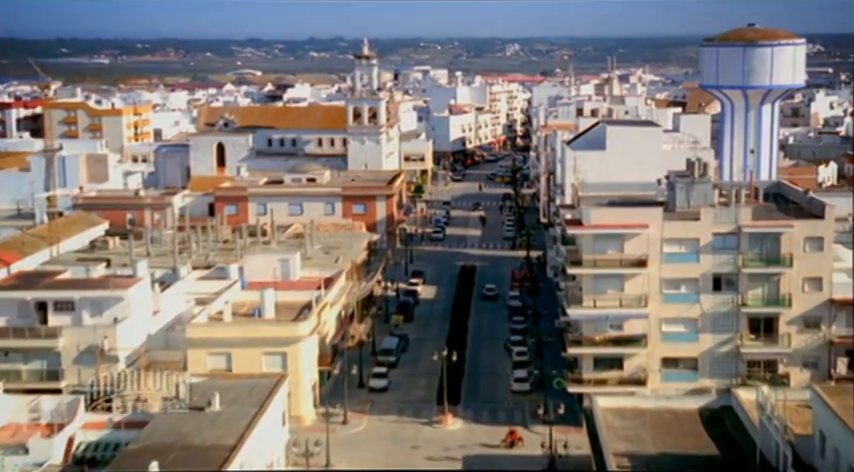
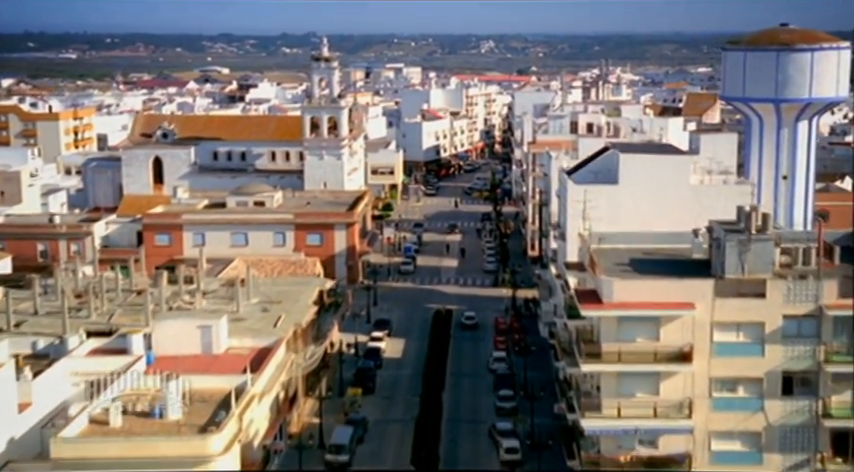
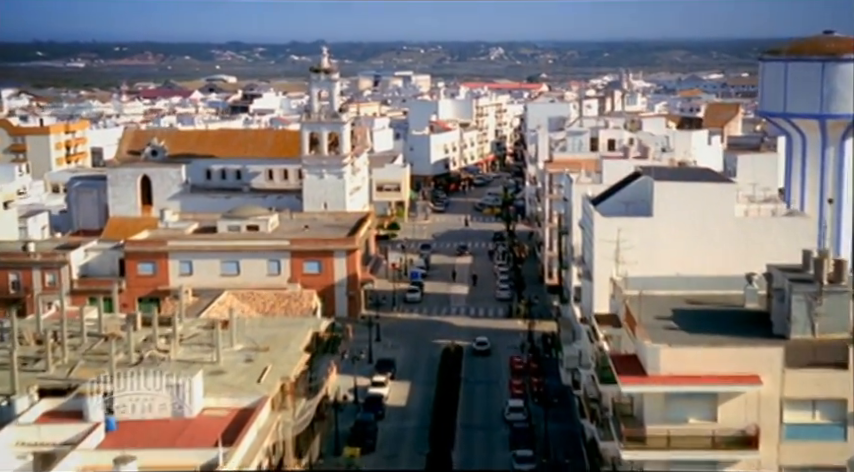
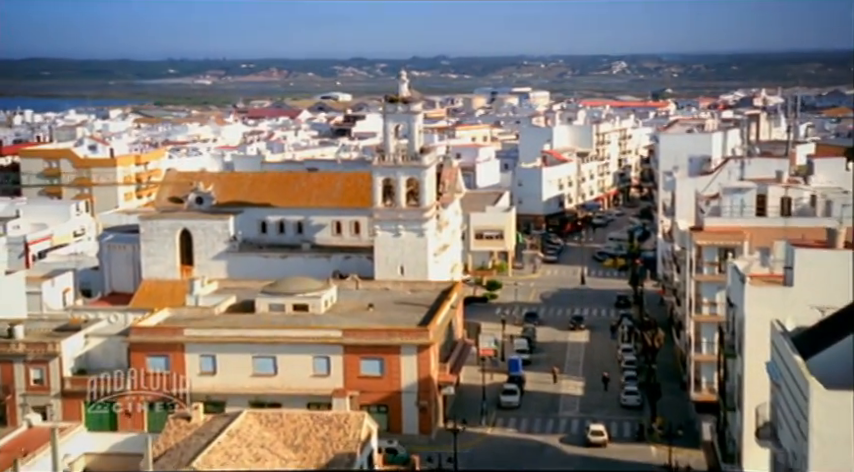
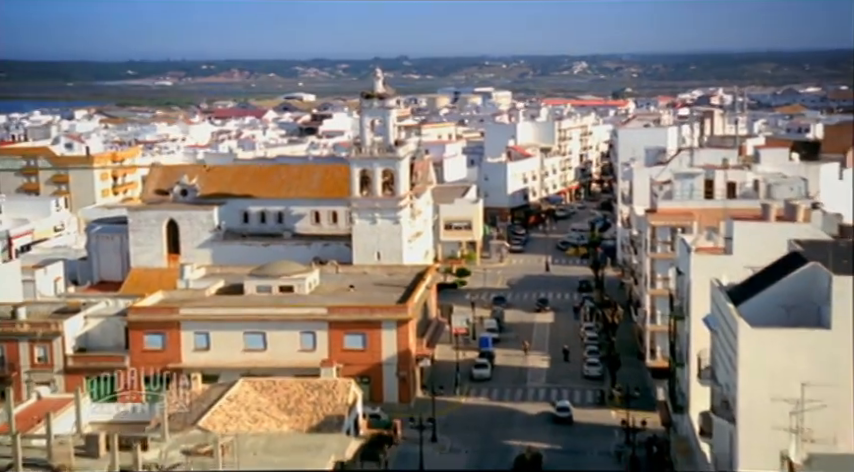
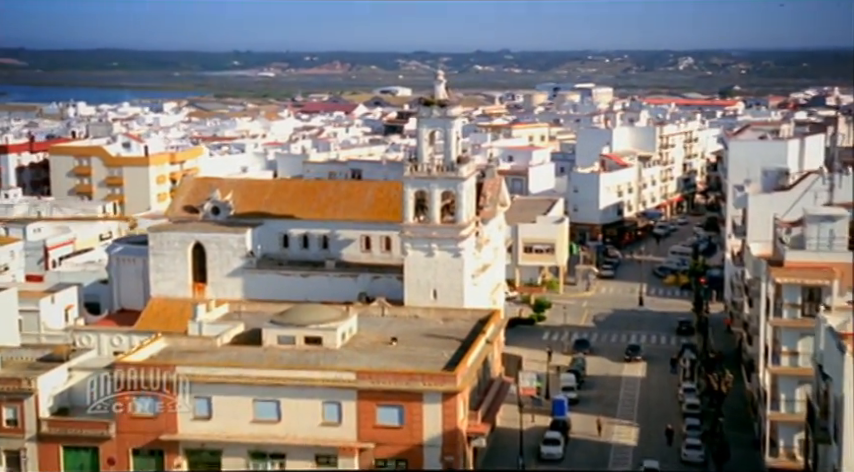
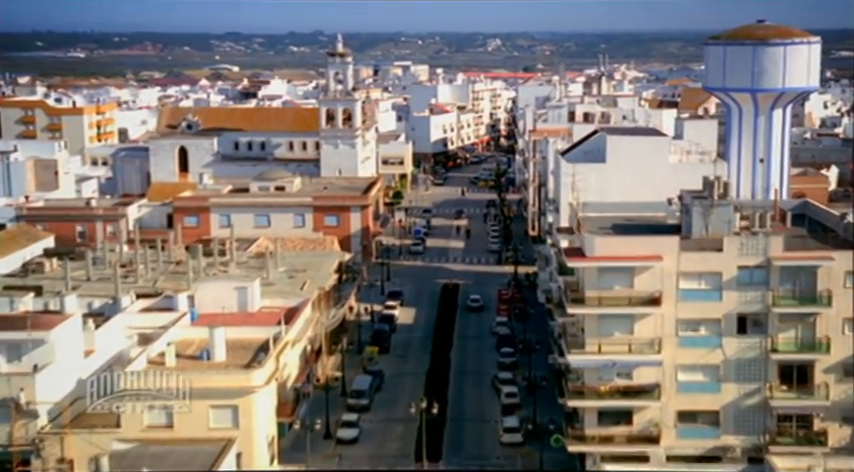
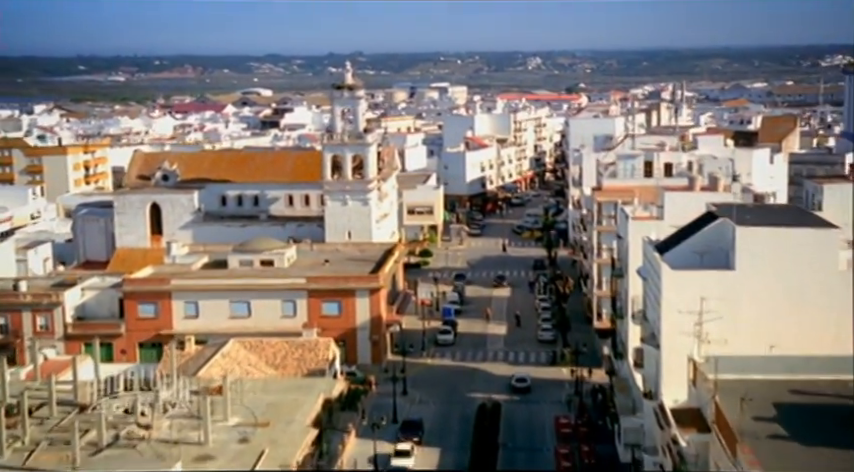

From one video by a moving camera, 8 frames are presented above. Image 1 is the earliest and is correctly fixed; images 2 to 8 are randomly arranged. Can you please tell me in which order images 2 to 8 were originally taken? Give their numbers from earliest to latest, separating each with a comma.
7, 2, 3, 8, 5, 4, 6
